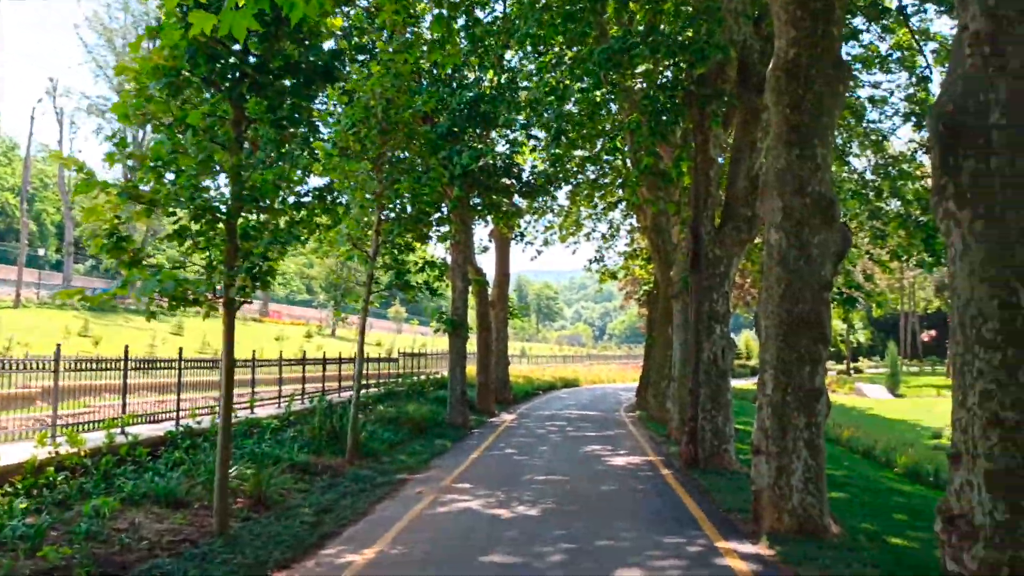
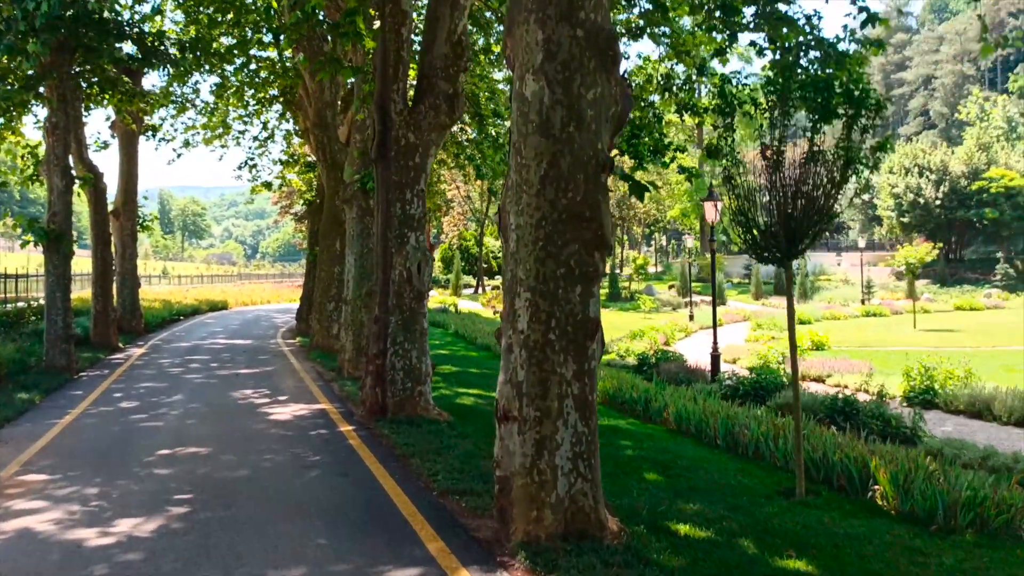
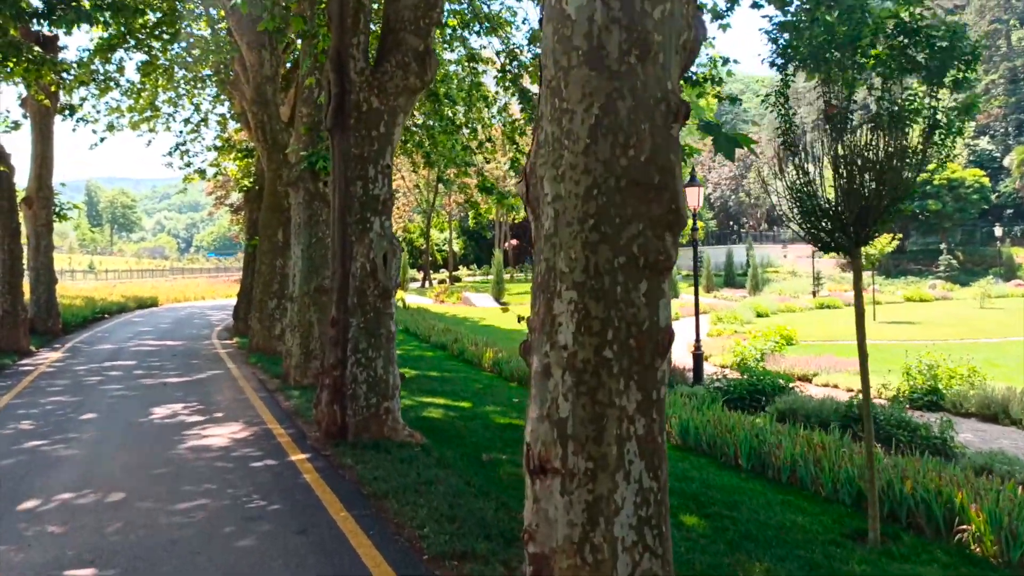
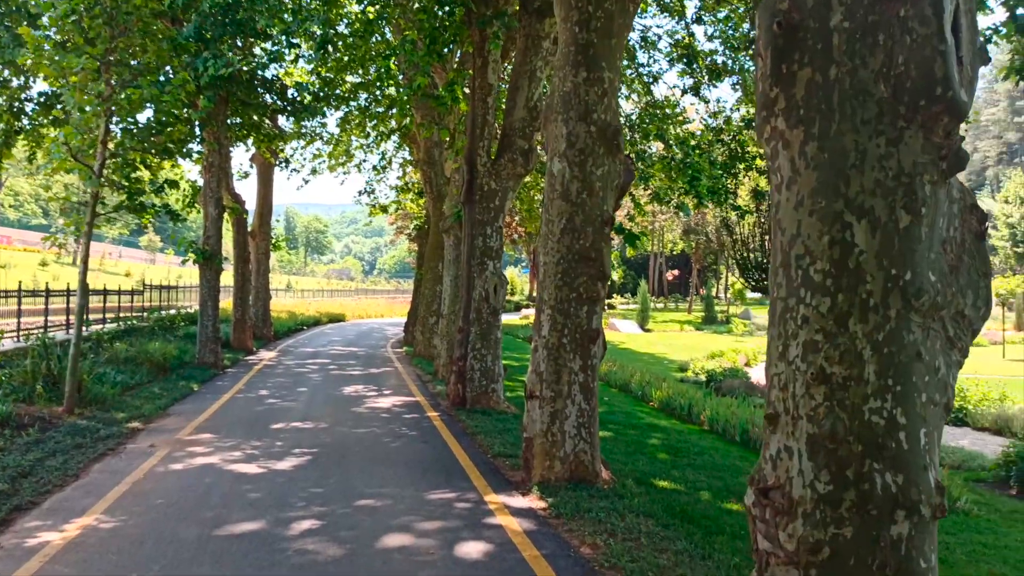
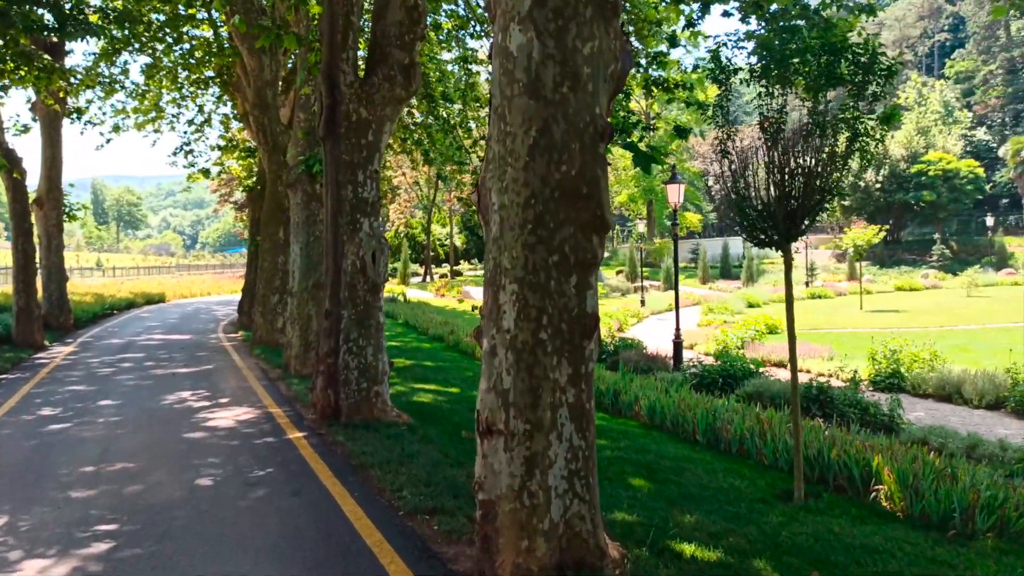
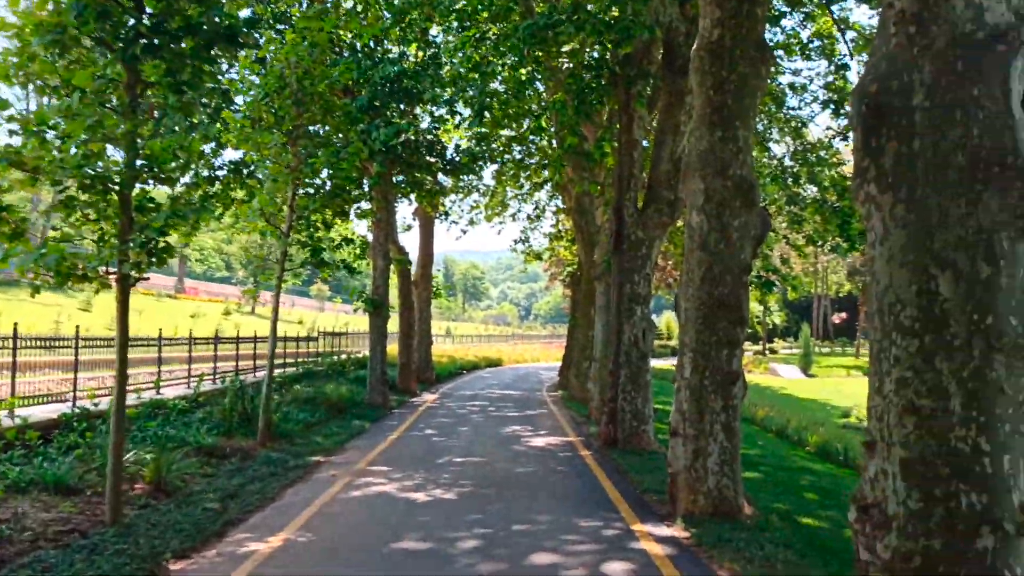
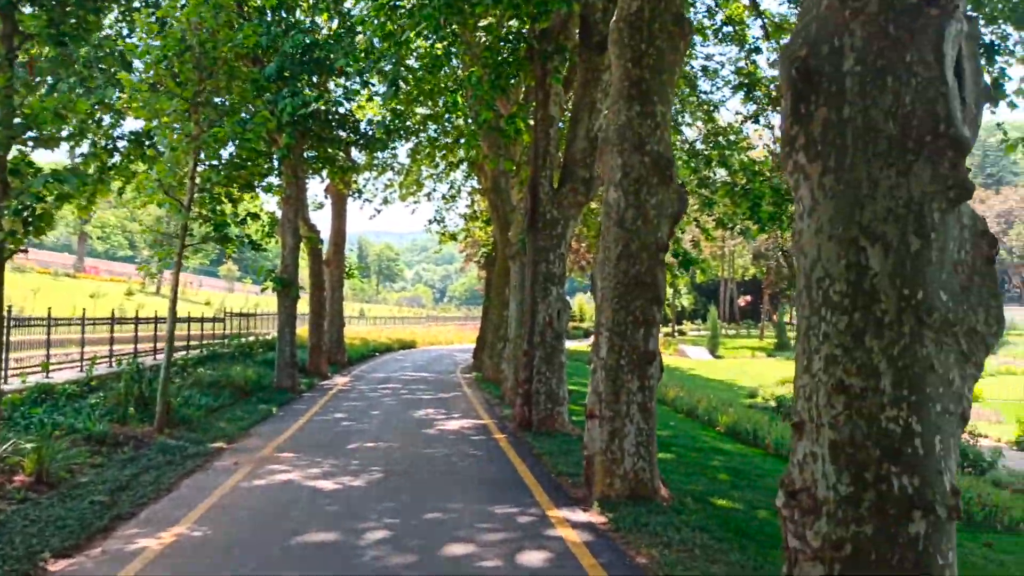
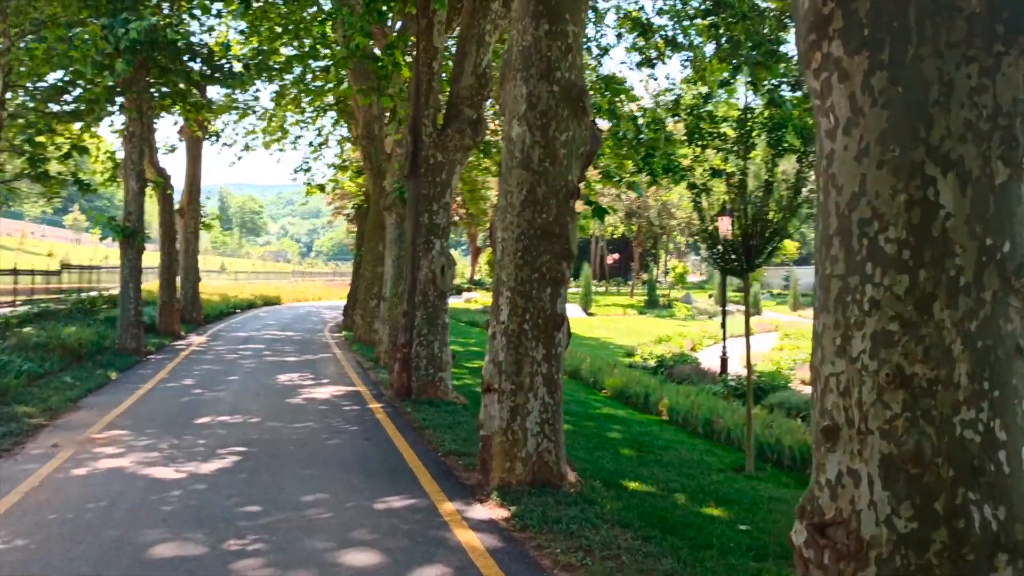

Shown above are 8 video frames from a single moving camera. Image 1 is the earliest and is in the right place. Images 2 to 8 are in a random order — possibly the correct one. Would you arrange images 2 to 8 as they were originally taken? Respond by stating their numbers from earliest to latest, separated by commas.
6, 7, 4, 8, 2, 5, 3
